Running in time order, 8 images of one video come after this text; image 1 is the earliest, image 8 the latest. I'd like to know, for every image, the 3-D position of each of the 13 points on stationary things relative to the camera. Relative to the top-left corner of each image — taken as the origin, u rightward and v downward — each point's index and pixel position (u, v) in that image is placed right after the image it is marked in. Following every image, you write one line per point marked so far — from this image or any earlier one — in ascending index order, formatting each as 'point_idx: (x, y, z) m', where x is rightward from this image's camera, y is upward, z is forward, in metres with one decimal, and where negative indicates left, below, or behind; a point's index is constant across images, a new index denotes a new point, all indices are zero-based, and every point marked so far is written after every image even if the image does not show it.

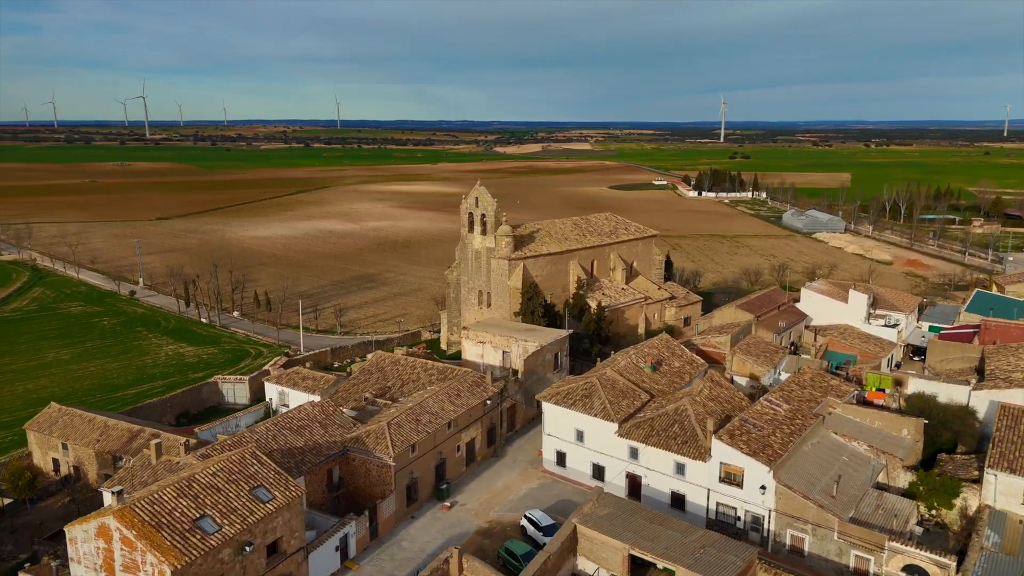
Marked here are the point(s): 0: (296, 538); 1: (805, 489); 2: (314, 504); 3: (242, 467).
0: (-4.9, -5.6, +16.5) m
1: (+7.5, -5.2, +18.8) m
2: (-5.4, -5.8, +19.7) m
3: (-6.1, -4.0, +16.4) m
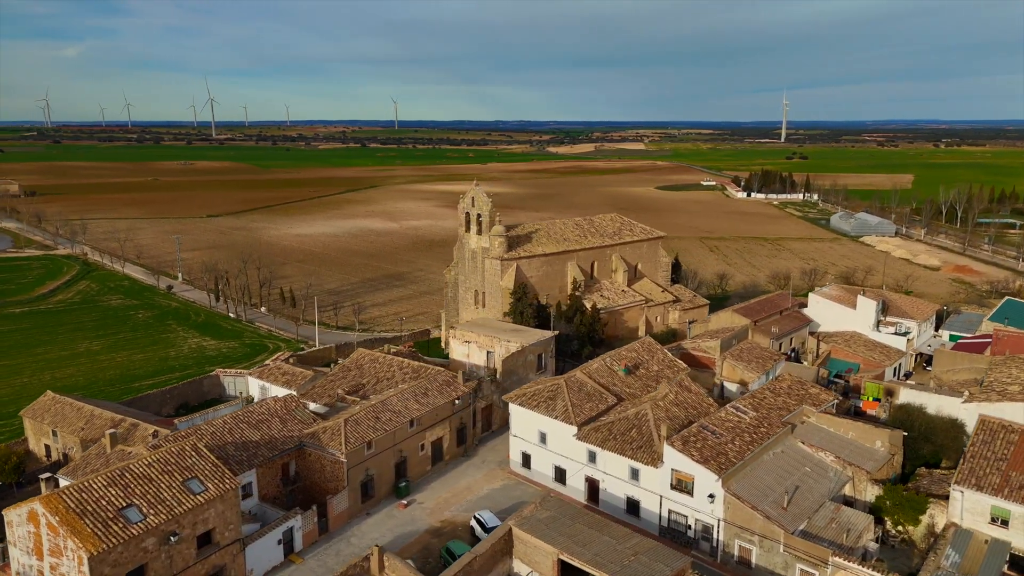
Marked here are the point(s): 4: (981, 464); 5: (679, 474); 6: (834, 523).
0: (-6.5, -5.6, +16.8) m
1: (+6.0, -5.3, +18.3) m
2: (-6.7, -5.7, +20.1) m
3: (-7.6, -3.9, +16.8) m
4: (+12.2, -4.6, +19.0) m
5: (+4.4, -4.9, +19.2) m
6: (+7.9, -5.8, +18.1) m
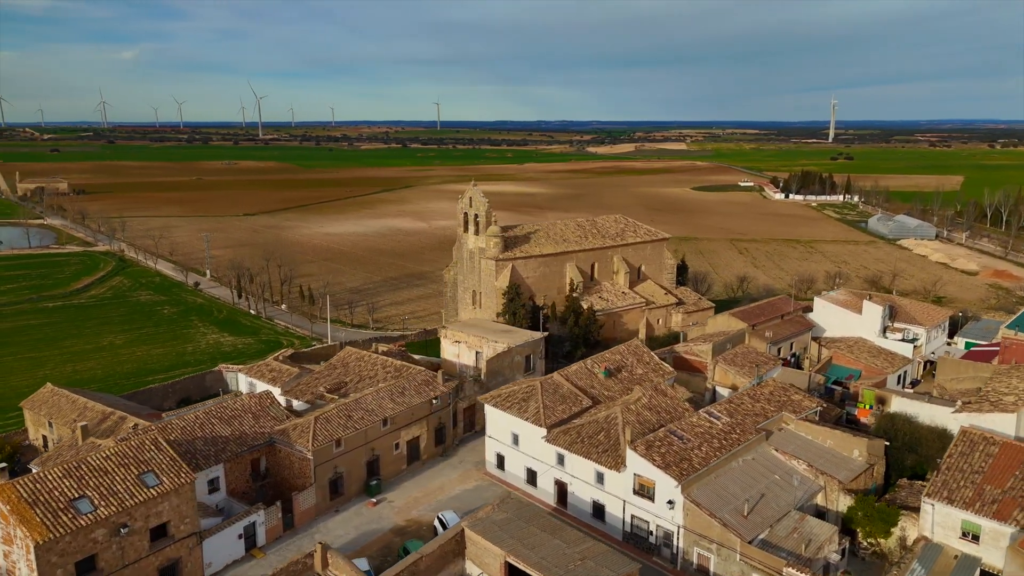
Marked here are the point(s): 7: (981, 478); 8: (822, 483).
0: (-7.6, -5.5, +17.2) m
1: (+4.9, -5.4, +18.0) m
2: (-7.7, -5.7, +20.4) m
3: (-8.8, -3.9, +17.2) m
4: (+11.1, -4.7, +18.4) m
5: (+3.4, -4.9, +19.0) m
6: (+6.8, -5.9, +17.7) m
7: (+11.6, -4.7, +18.2) m
8: (+8.4, -5.3, +19.9) m
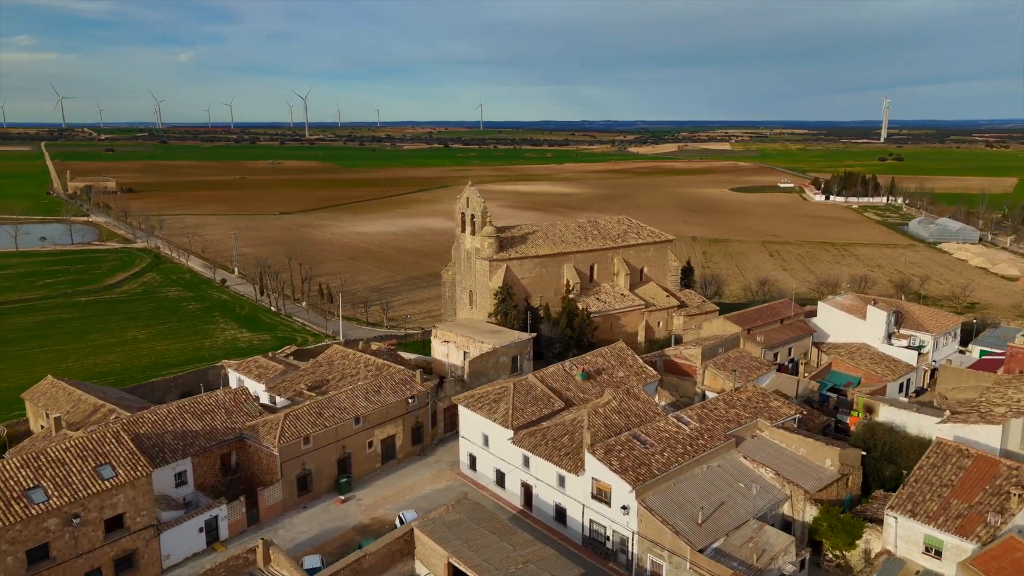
0: (-8.8, -5.4, +17.5) m
1: (+3.7, -5.4, +17.7) m
2: (-8.8, -5.6, +20.8) m
3: (-9.9, -3.8, +17.6) m
4: (+9.9, -4.9, +17.8) m
5: (+2.2, -5.0, +18.8) m
6: (+5.6, -6.0, +17.3) m
7: (+10.5, -4.9, +17.6) m
8: (+7.3, -5.4, +19.5) m
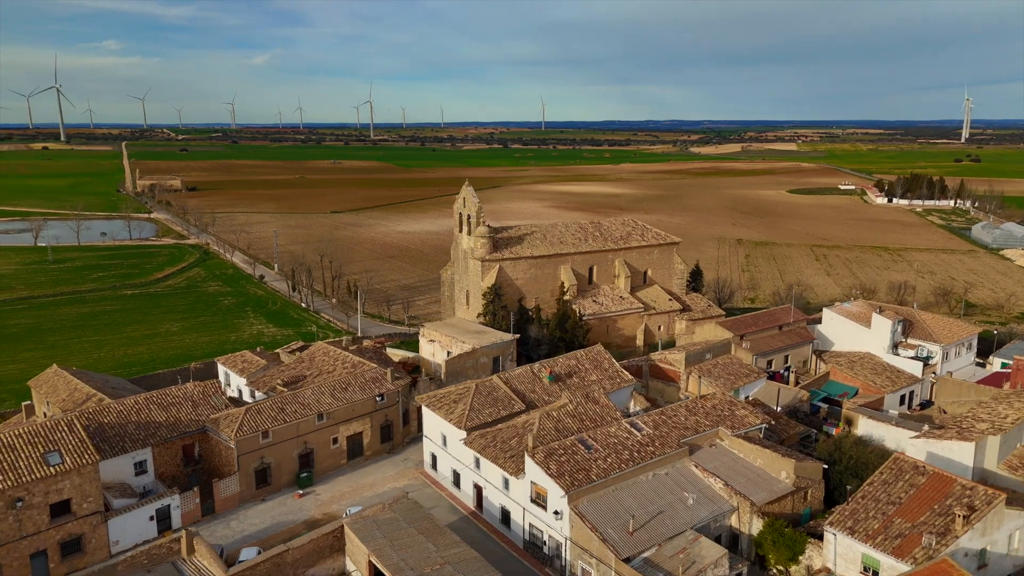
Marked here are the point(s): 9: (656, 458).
0: (-10.5, -5.3, +18.2) m
1: (+2.0, -5.5, +17.4) m
2: (-10.2, -5.5, +21.5) m
3: (-11.6, -3.6, +18.4) m
4: (+8.3, -5.0, +17.0) m
5: (+0.6, -5.1, +18.6) m
6: (+3.9, -6.1, +16.9) m
7: (+8.8, -5.1, +16.8) m
8: (+5.8, -5.5, +18.9) m
9: (+3.8, -4.6, +19.6) m
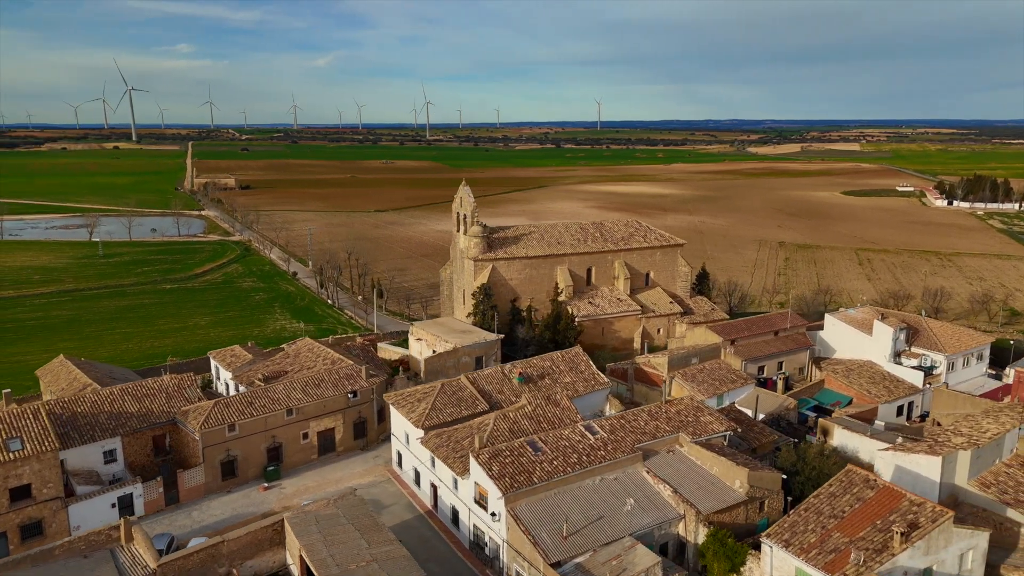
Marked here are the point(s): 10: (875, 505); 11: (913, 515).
0: (-11.9, -5.2, +19.0) m
1: (+0.5, -5.6, +17.3) m
2: (-11.4, -5.3, +22.2) m
3: (-13.0, -3.5, +19.2) m
4: (+6.7, -5.2, +16.5) m
5: (-0.8, -5.1, +18.6) m
6: (+2.3, -6.2, +16.6) m
7: (+7.2, -5.2, +16.2) m
8: (+4.3, -5.6, +18.5) m
9: (+2.5, -4.6, +19.3) m
10: (+8.1, -4.9, +16.4) m
11: (+8.6, -4.9, +15.8) m
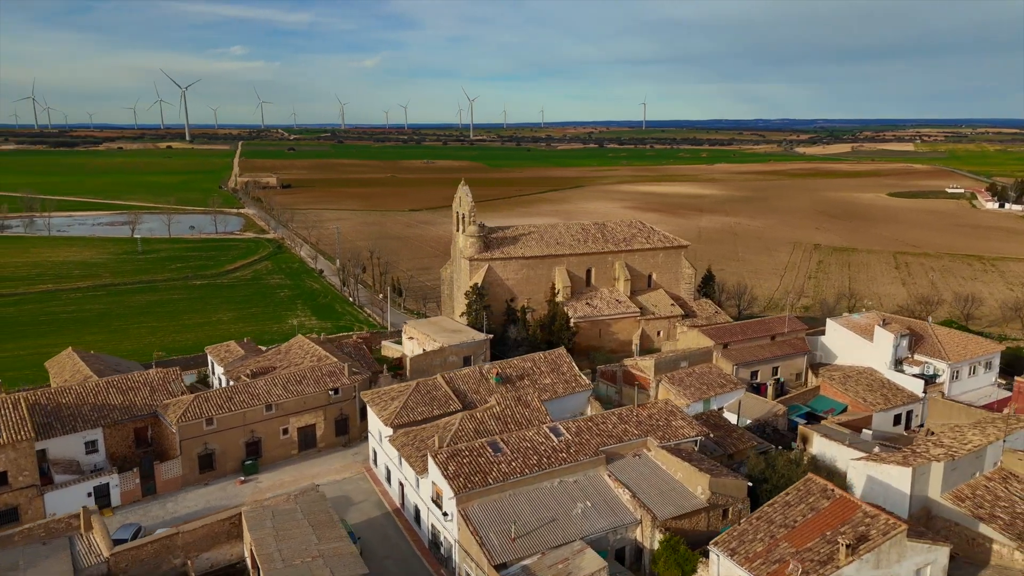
0: (-13.0, -5.0, +19.6) m
1: (-0.7, -5.6, +17.2) m
2: (-12.3, -5.2, +22.8) m
3: (-14.0, -3.3, +19.9) m
4: (+5.4, -5.3, +16.1) m
5: (-1.9, -5.1, +18.6) m
6: (+1.1, -6.2, +16.5) m
7: (+5.9, -5.3, +15.8) m
8: (+3.2, -5.7, +18.3) m
9: (+1.4, -4.7, +19.2) m
10: (+6.9, -5.0, +16.0) m
11: (+7.4, -5.0, +15.3) m
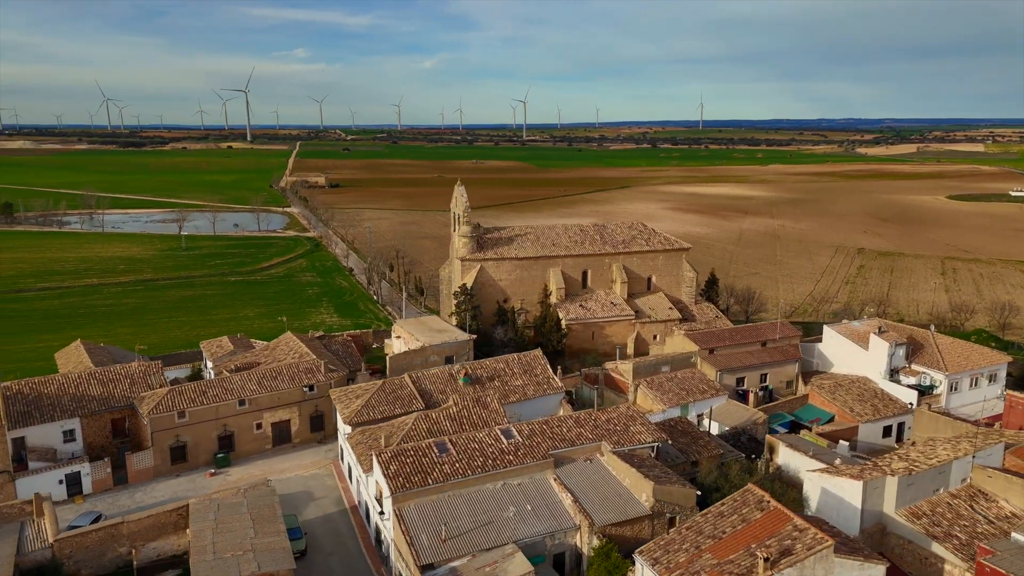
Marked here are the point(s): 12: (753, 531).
0: (-14.4, -4.9, +20.5) m
1: (-2.3, -5.6, +17.3) m
2: (-13.5, -5.1, +23.6) m
3: (-15.3, -3.1, +20.9) m
4: (+3.8, -5.4, +15.7) m
5: (-3.4, -5.1, +18.7) m
6: (-0.6, -6.3, +16.4) m
7: (+4.2, -5.4, +15.4) m
8: (+1.7, -5.8, +18.1) m
9: (0.0, -4.7, +19.1) m
10: (+5.2, -5.1, +15.5) m
11: (+5.6, -5.1, +14.8) m
12: (+5.0, -5.1, +15.5) m
